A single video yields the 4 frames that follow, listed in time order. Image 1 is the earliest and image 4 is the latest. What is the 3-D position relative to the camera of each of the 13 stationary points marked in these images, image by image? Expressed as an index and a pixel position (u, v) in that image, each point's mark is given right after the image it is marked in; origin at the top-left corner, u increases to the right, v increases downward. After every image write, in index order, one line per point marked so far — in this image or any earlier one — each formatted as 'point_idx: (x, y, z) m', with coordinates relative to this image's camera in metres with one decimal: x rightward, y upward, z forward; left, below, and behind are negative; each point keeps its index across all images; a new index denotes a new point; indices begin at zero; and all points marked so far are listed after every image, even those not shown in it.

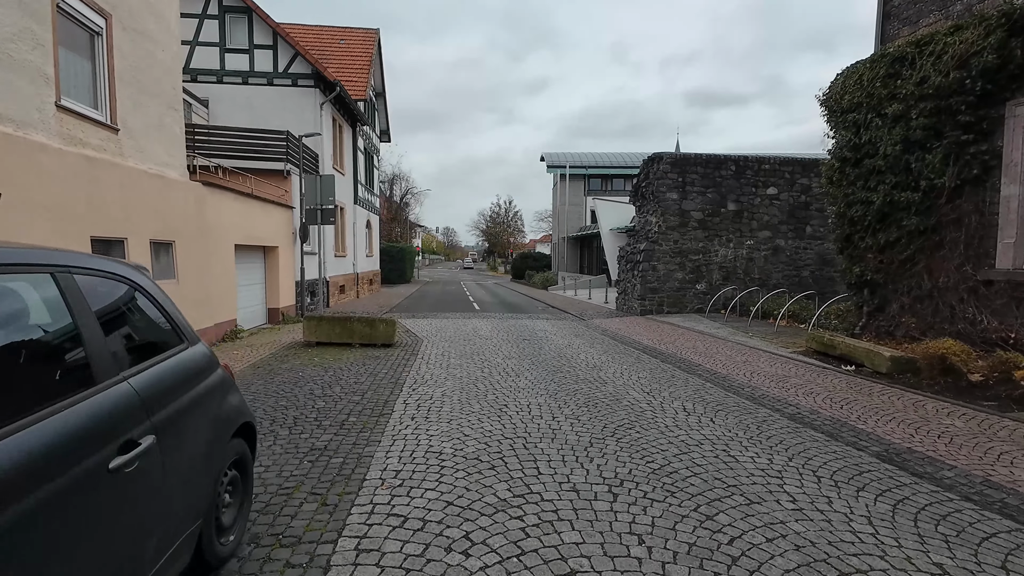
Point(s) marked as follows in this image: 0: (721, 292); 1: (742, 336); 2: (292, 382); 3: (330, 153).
0: (+6.9, -0.1, +15.8) m
1: (+5.3, -1.1, +11.0) m
2: (-2.9, -1.2, +6.3) m
3: (-6.7, +5.0, +17.5) m
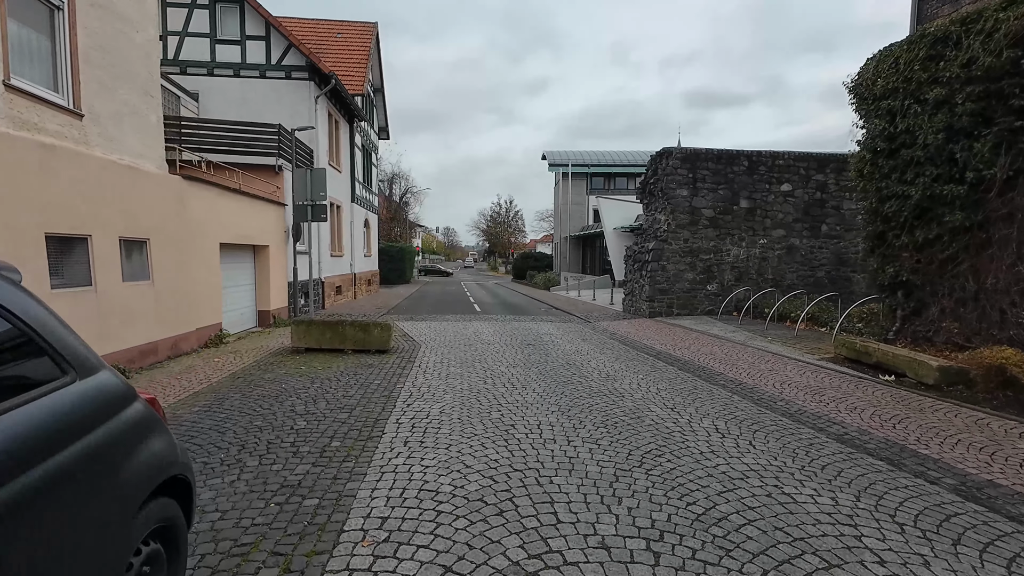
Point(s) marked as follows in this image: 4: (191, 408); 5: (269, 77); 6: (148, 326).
0: (+7.0, -0.2, +15.1) m
1: (+5.4, -1.1, +10.3) m
2: (-2.8, -1.3, +5.6) m
3: (-6.6, +4.9, +16.8) m
4: (-3.4, -1.3, +5.2) m
5: (-8.1, +7.0, +15.9) m
6: (-5.5, -0.6, +7.2) m
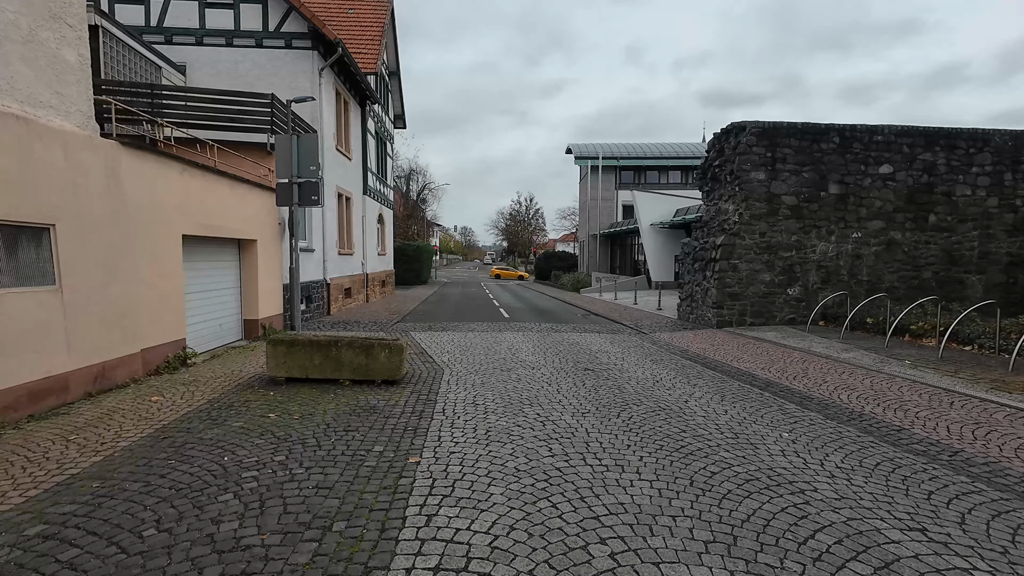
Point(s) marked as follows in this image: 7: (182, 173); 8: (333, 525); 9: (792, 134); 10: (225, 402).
0: (+8.0, -0.3, +12.4) m
1: (+6.2, -1.2, +7.6) m
2: (-2.2, -1.4, +3.3) m
3: (-5.5, +4.8, +14.6) m
4: (-2.8, -1.4, +2.8) m
5: (-7.0, +6.9, +13.7) m
6: (-4.8, -0.6, +5.0) m
7: (-5.1, +1.8, +7.5) m
8: (-1.1, -1.4, +2.8) m
9: (+7.2, +3.9, +12.2) m
10: (-3.2, -1.3, +5.4) m
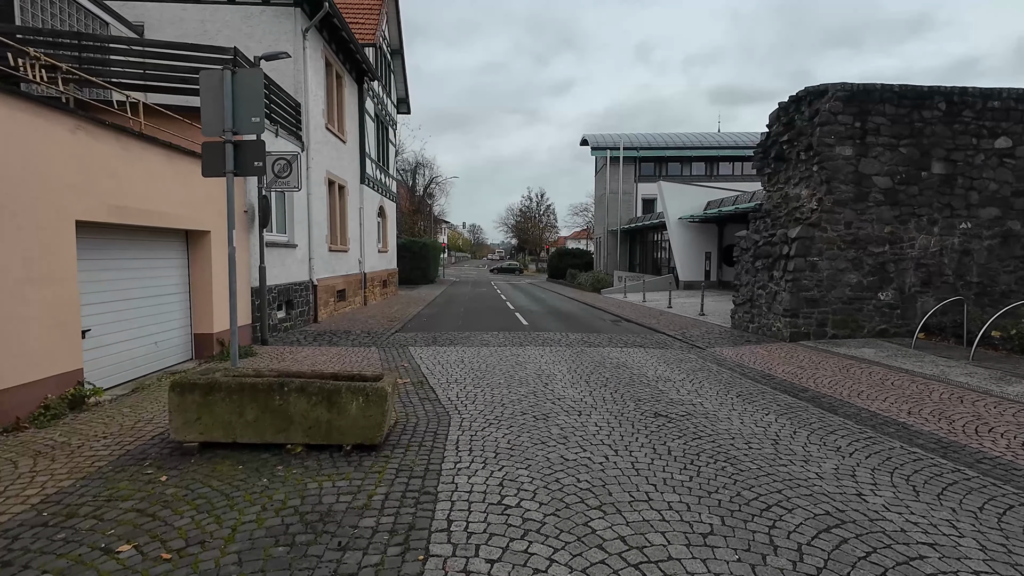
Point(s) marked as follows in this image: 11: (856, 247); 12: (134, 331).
0: (+8.5, -0.3, +9.9) m
1: (+6.6, -1.3, +5.2) m
2: (-1.8, -1.5, +1.0) m
3: (-5.0, +4.8, +12.3) m
4: (-2.5, -1.5, +0.5) m
5: (-6.5, +6.9, +11.4) m
6: (-4.4, -0.8, +2.7) m
7: (-4.7, +1.7, +5.3) m
8: (-0.7, -1.5, +0.5) m
9: (+7.6, +3.9, +9.8) m
10: (-2.8, -1.4, +3.1) m
11: (+7.1, +0.8, +9.9) m
12: (-5.1, -0.5, +6.5) m
